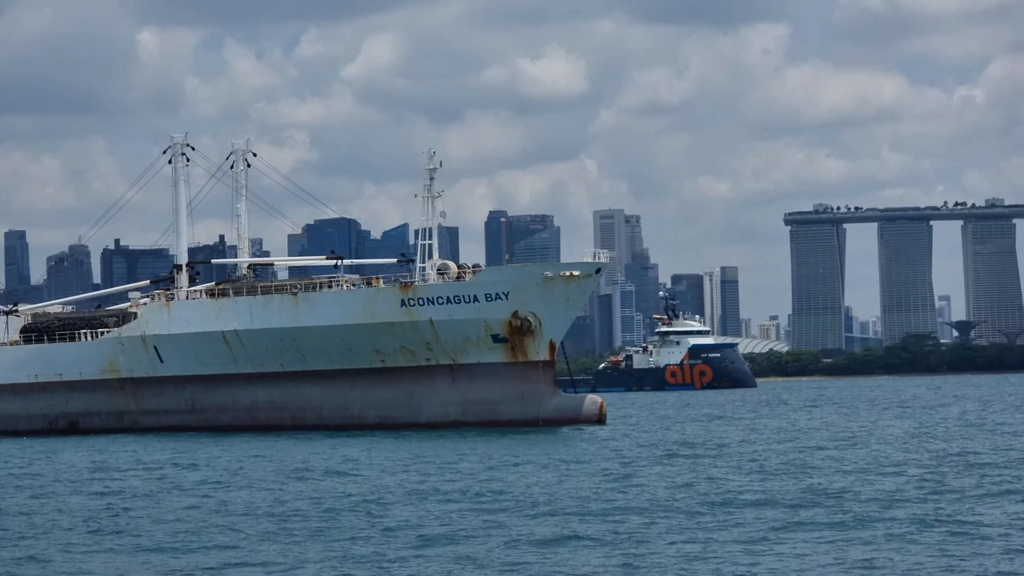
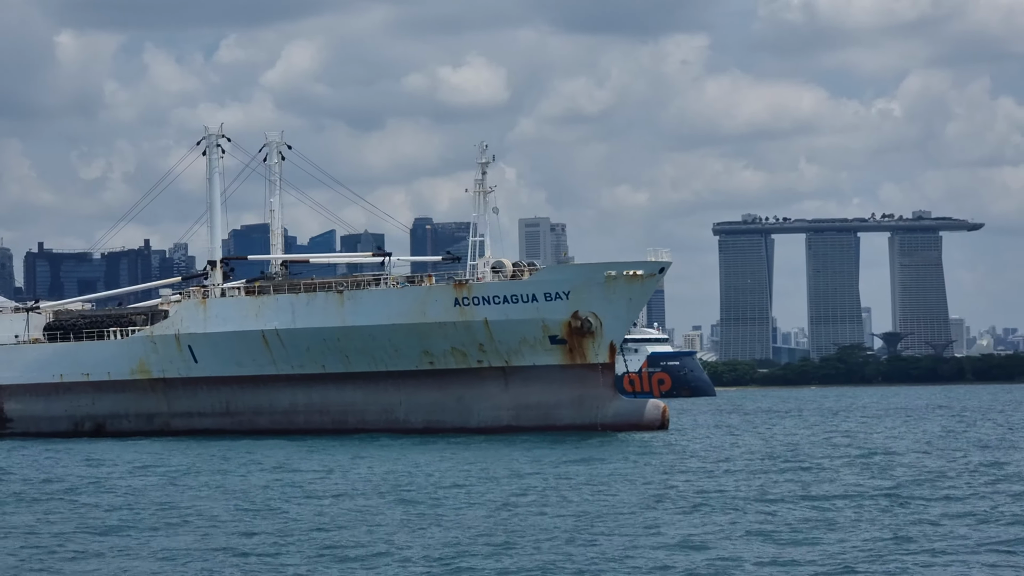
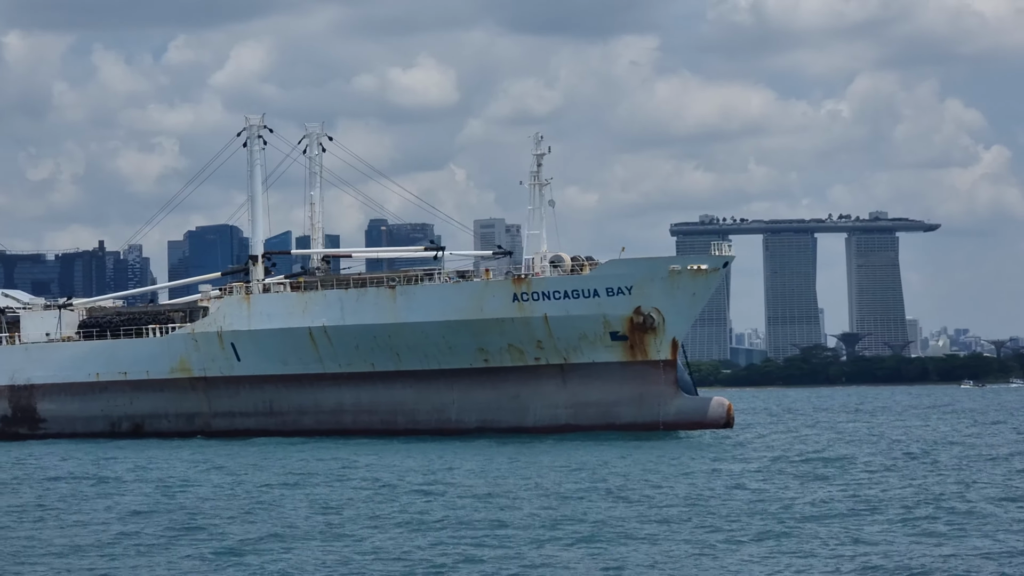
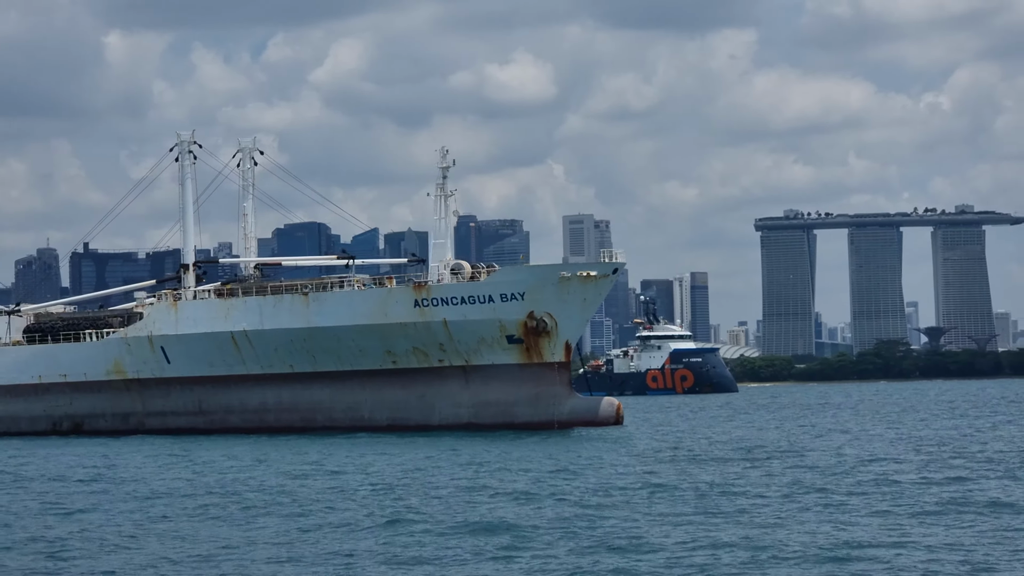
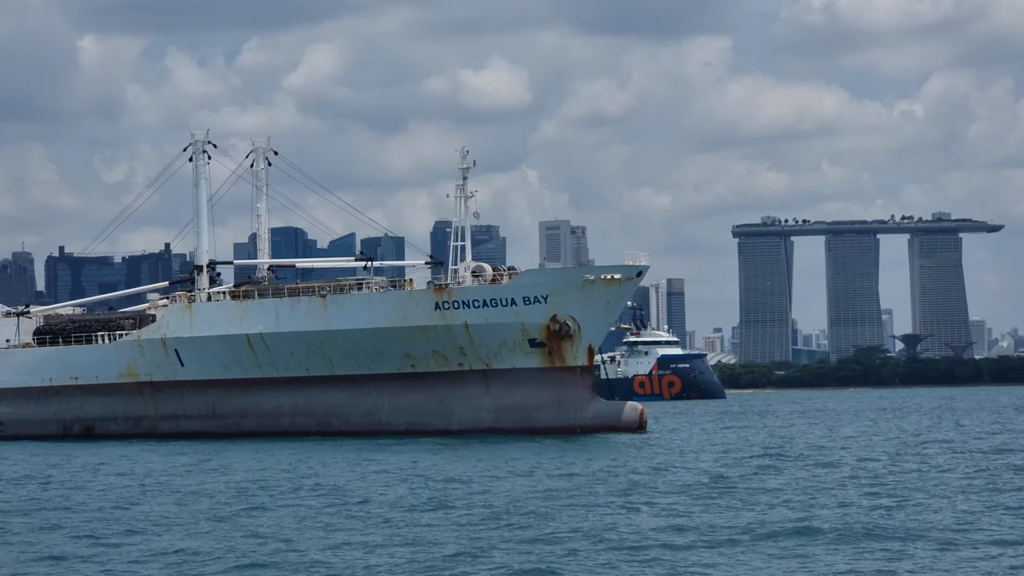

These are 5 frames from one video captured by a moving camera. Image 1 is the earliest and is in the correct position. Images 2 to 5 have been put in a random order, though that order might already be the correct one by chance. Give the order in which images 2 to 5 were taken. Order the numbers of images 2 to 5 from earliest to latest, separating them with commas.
4, 5, 2, 3
